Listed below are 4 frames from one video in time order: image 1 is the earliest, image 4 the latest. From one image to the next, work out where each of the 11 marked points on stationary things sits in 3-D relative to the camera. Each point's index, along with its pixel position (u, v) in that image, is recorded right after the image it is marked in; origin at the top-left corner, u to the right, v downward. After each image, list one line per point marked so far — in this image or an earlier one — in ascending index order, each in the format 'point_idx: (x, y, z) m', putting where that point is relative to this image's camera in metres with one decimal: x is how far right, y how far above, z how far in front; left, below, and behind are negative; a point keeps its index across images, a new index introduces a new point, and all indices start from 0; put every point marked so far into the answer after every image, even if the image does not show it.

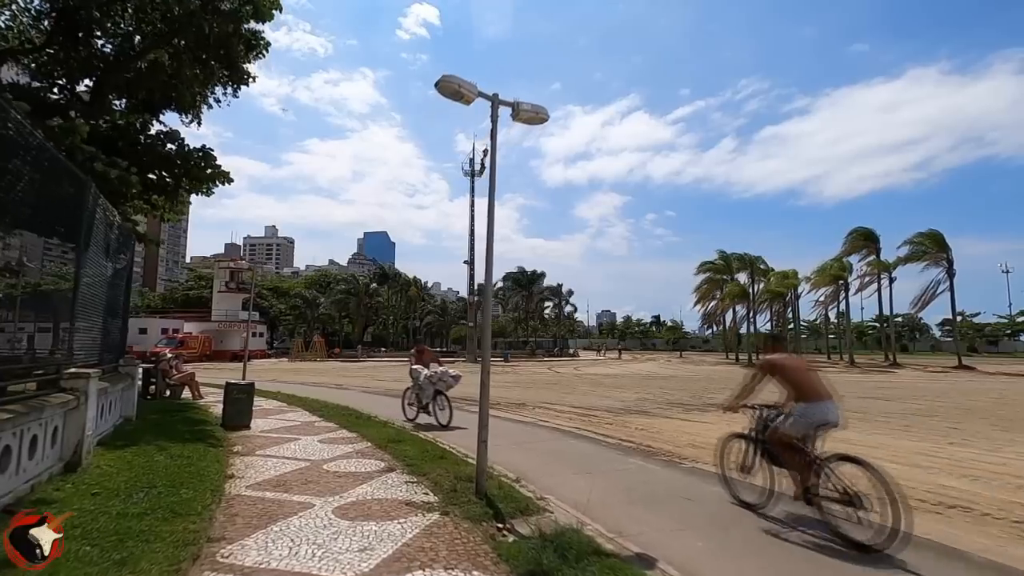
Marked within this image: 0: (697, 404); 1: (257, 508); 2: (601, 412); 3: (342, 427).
0: (+6.7, -4.2, +19.2) m
1: (-2.5, -2.2, +5.2) m
2: (+2.8, -3.8, +16.4) m
3: (-3.3, -2.7, +10.4) m
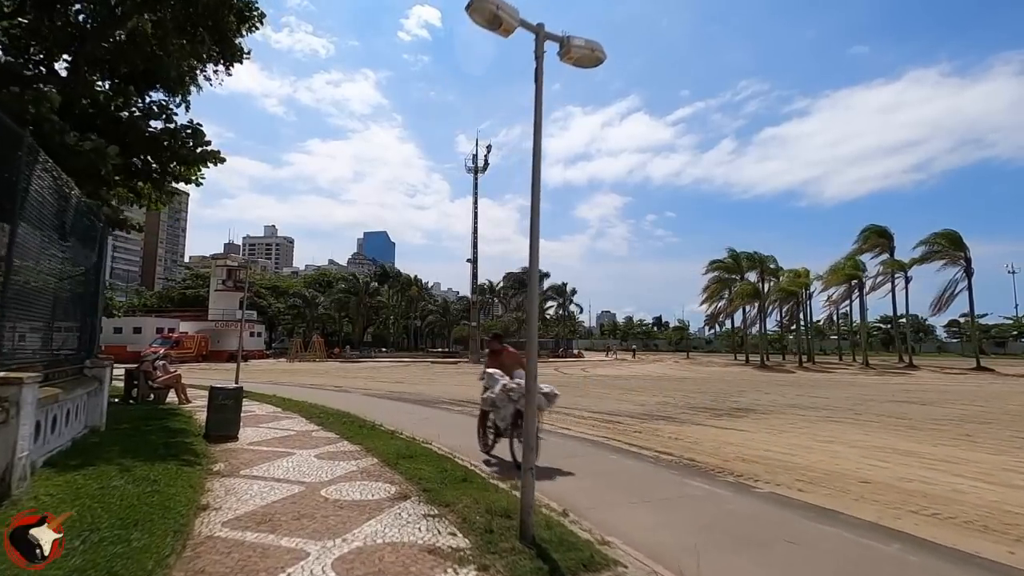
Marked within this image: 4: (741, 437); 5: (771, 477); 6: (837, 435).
0: (+7.1, -4.1, +17.9) m
1: (-2.0, -2.0, +3.9) m
2: (+3.2, -3.7, +15.1) m
3: (-2.9, -2.6, +9.1) m
4: (+5.2, -3.4, +12.2) m
5: (+4.0, -2.9, +8.3) m
6: (+7.2, -3.3, +11.8) m
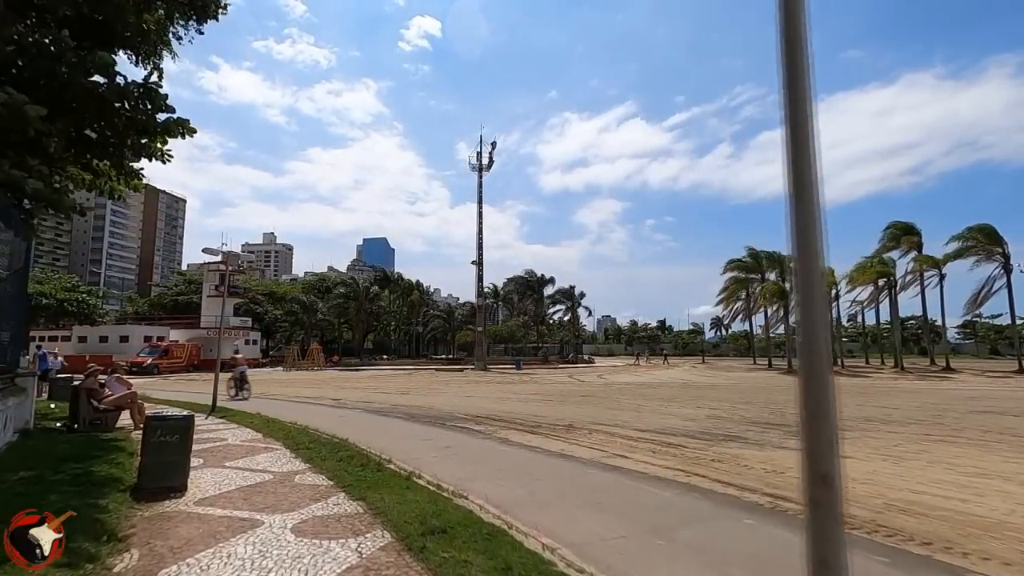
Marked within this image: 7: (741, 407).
0: (+7.9, -3.9, +15.1) m
1: (-1.2, -1.7, +1.2) m
2: (+4.1, -3.5, +12.3) m
3: (-2.1, -2.4, +6.3) m
4: (+6.0, -3.1, +9.4) m
5: (+4.8, -2.7, +5.5) m
6: (+8.0, -3.0, +9.0) m
7: (+8.3, -4.4, +19.5) m
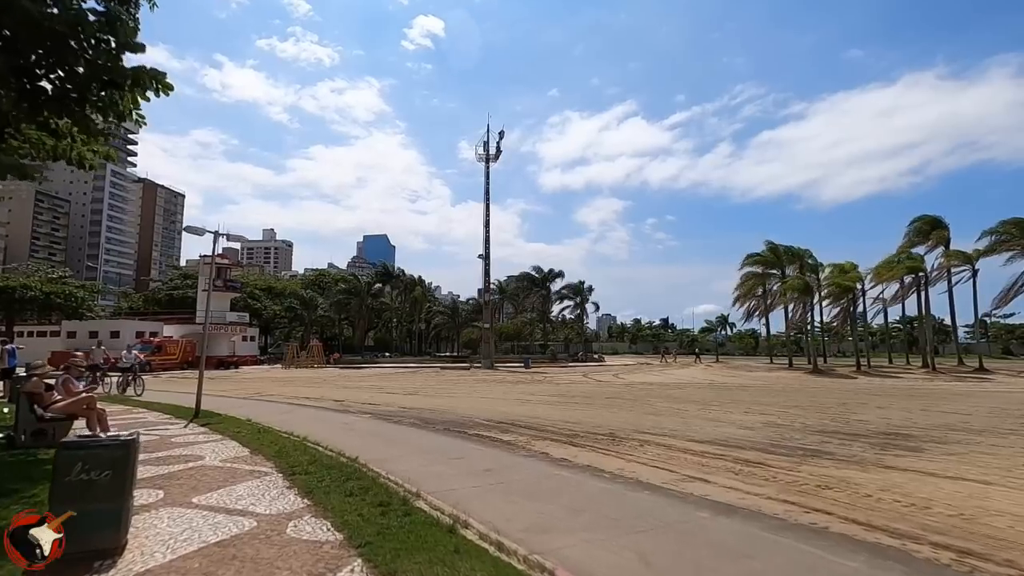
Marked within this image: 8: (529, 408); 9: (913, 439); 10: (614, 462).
0: (+8.7, -3.6, +13.0) m
1: (-0.4, -1.5, -0.9) m
2: (+4.9, -3.2, +10.2) m
3: (-1.3, -2.1, +4.2) m
4: (+6.8, -2.9, +7.3) m
5: (+5.6, -2.4, +3.4) m
6: (+8.8, -2.8, +6.9) m
7: (+9.1, -4.1, +17.4) m
8: (+0.6, -4.2, +18.7) m
9: (+9.3, -3.5, +12.4) m
10: (+1.8, -3.0, +9.3) m
